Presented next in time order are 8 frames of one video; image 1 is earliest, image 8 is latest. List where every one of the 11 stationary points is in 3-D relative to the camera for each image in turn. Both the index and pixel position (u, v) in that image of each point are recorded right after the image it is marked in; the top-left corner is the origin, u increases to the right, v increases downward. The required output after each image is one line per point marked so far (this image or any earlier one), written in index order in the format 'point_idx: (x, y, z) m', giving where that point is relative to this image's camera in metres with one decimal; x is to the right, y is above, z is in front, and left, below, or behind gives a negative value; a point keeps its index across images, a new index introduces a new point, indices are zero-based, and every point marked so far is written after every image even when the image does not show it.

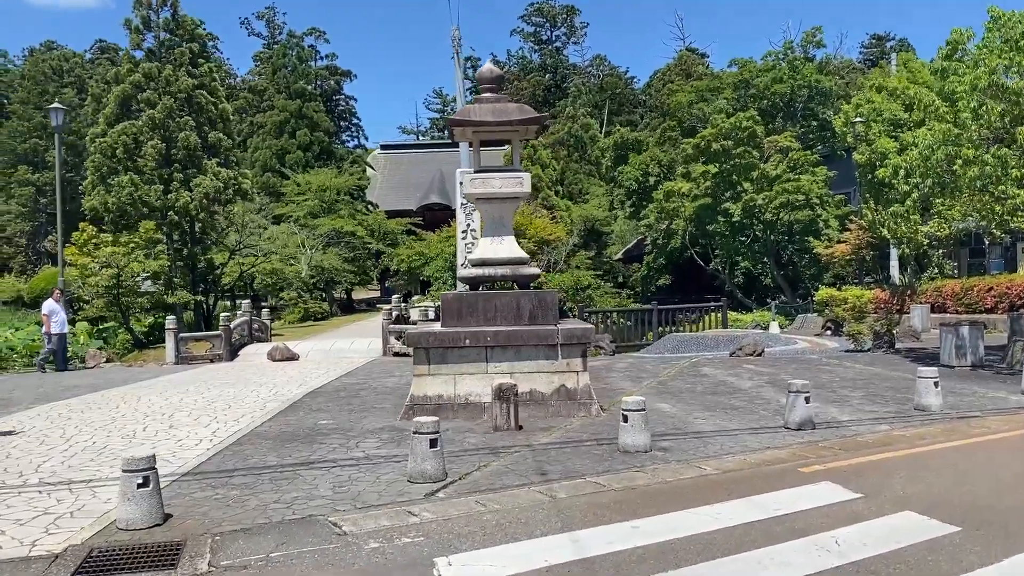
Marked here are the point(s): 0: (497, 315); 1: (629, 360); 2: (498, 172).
0: (-0.1, -0.3, +8.5) m
1: (+1.8, -1.1, +13.7) m
2: (-0.1, +1.2, +8.9) m
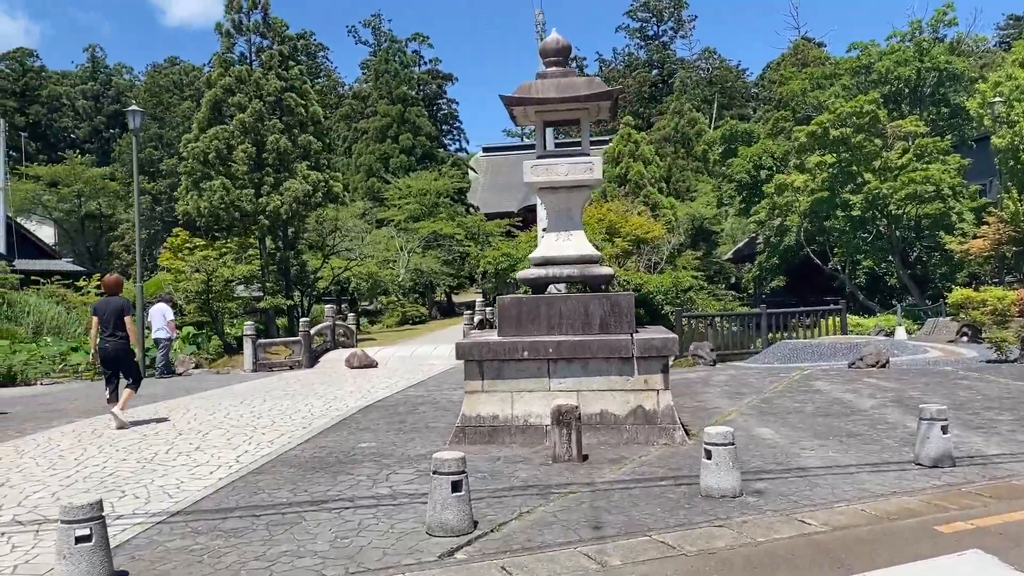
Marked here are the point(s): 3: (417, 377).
0: (+0.4, -0.3, +7.3) m
1: (+3.1, -1.2, +12.2) m
2: (+0.5, +1.2, +7.7) m
3: (-1.4, -1.3, +12.6) m
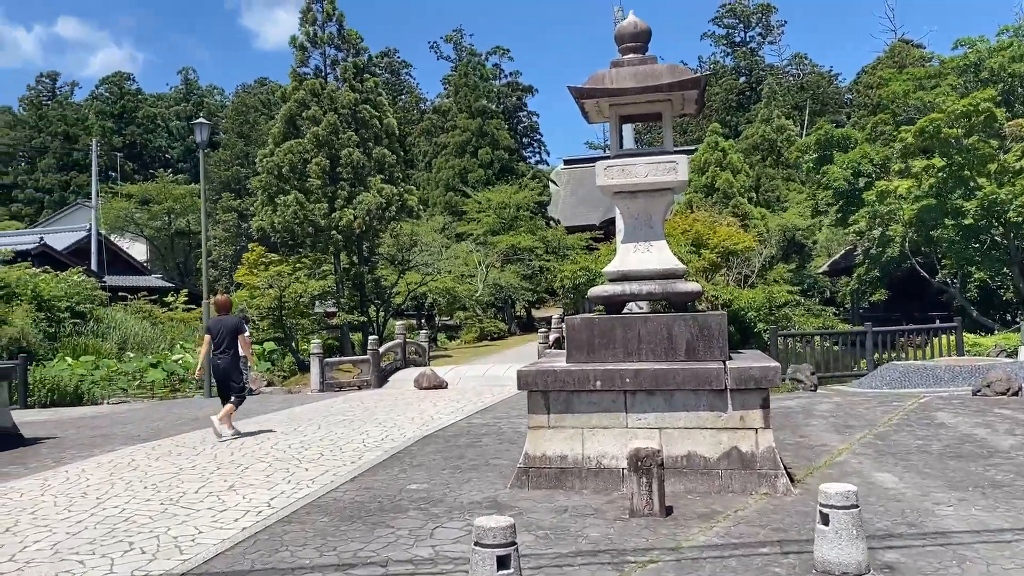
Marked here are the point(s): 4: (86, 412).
0: (+0.9, -0.4, +6.3) m
1: (+4.0, -1.4, +10.8) m
2: (+1.0, +1.0, +6.7) m
3: (-0.3, -1.5, +11.7) m
4: (-6.0, -1.8, +12.3) m
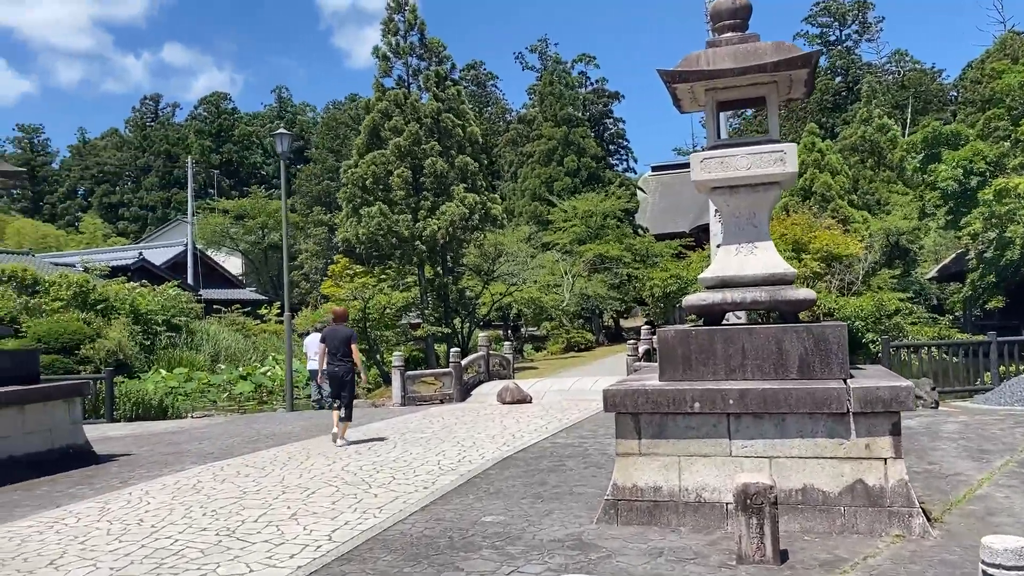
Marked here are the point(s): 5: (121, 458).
0: (+1.5, -0.5, +5.5) m
1: (+5.0, -1.5, +9.7) m
2: (+1.6, +1.0, +5.9) m
3: (+0.8, -1.7, +11.0) m
4: (-4.8, -1.9, +12.2) m
5: (-4.0, -1.8, +8.9) m
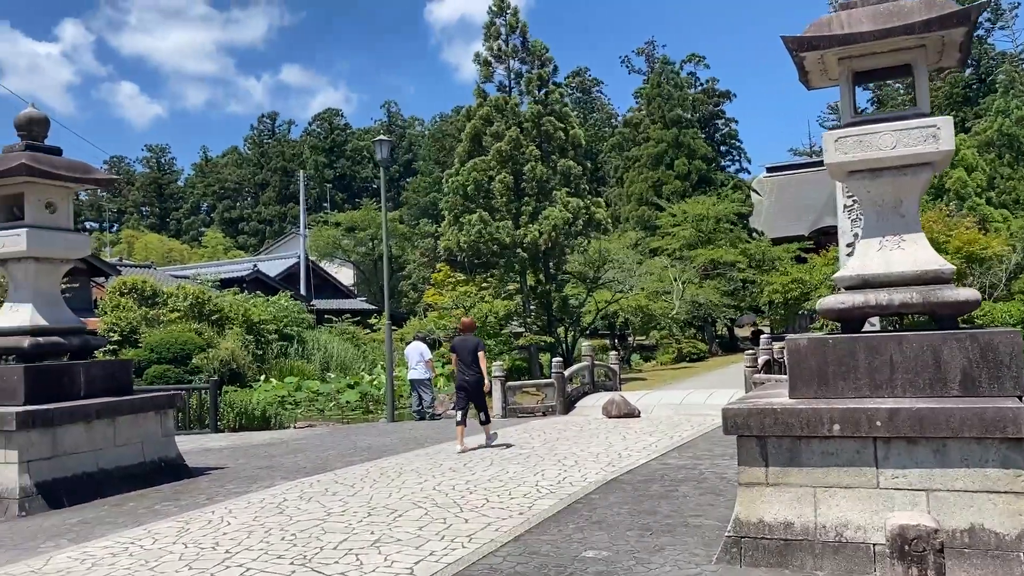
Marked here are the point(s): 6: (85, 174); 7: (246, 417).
0: (+2.0, -0.5, +4.6) m
1: (+6.1, -1.5, +8.4) m
2: (+2.2, +1.0, +5.1) m
3: (+2.0, -1.7, +10.2) m
4: (-3.4, -2.1, +12.0) m
5: (-3.0, -1.8, +8.6) m
6: (-4.0, +1.1, +8.1) m
7: (-4.3, -2.1, +14.1) m
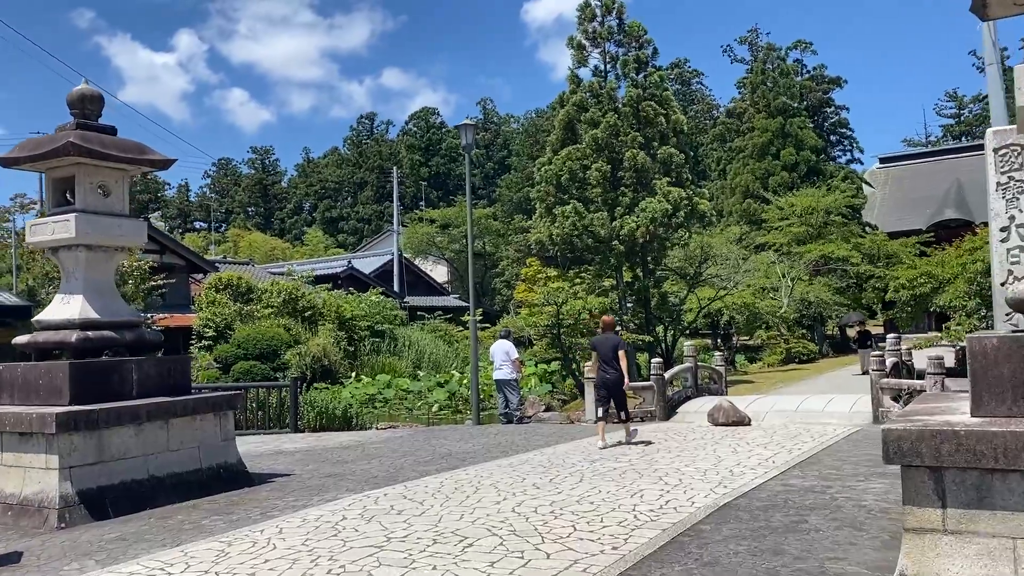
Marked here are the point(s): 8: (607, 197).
0: (+2.4, -0.4, +3.3) m
1: (+6.8, -1.4, +6.6) m
2: (+2.6, +1.0, +3.8) m
3: (+3.0, -1.6, +8.9) m
4: (-2.2, -2.0, +11.3) m
5: (-2.1, -1.8, +7.9) m
6: (-3.2, +1.1, +7.5) m
7: (-2.8, -2.0, +13.4) m
8: (+2.1, +2.1, +19.7) m
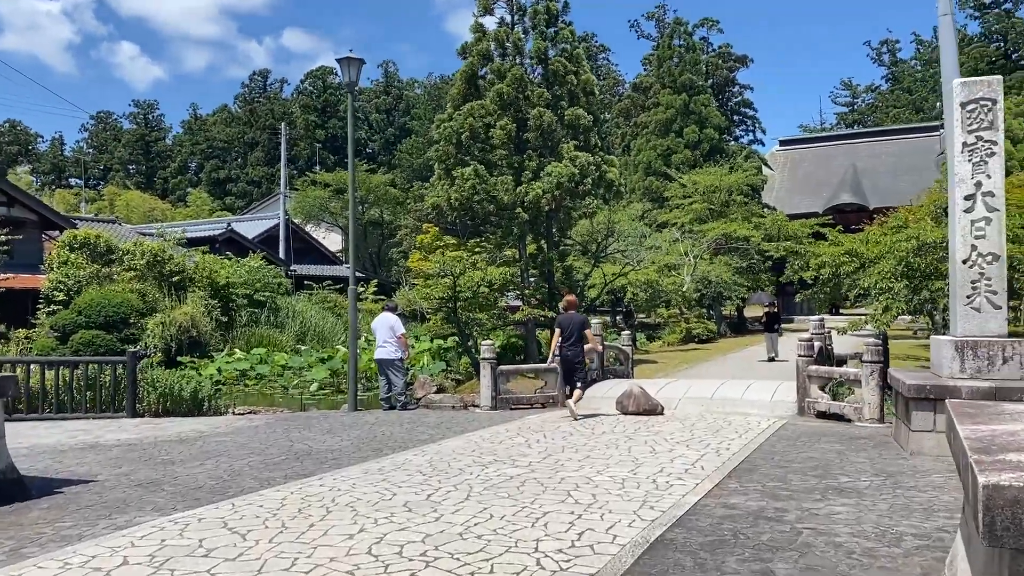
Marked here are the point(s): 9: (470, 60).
0: (+2.0, -0.3, +1.9) m
1: (+6.0, -1.3, +5.7) m
2: (+2.2, +1.1, +2.3) m
3: (+1.9, -1.4, +7.5) m
4: (-3.5, -1.5, +9.4) m
5: (-3.1, -1.4, +6.0) m
6: (-4.0, +1.5, +5.3) m
7: (-4.4, -1.5, +11.4) m
8: (-0.1, +2.7, +18.1) m
9: (-0.9, +4.9, +18.6) m
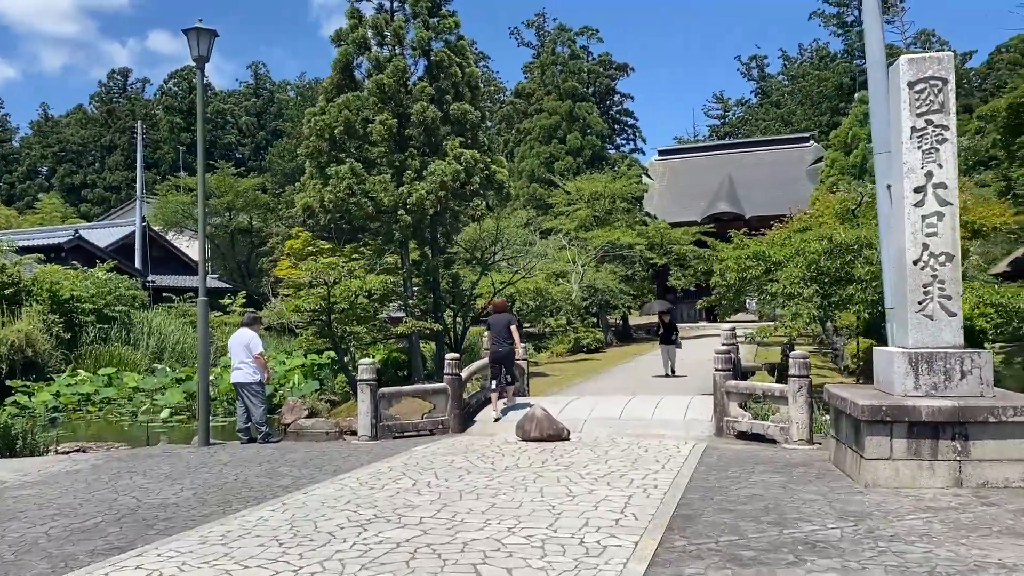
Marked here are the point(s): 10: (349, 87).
0: (+1.9, -0.3, +0.8) m
1: (+5.4, -1.3, +5.1) m
2: (+2.1, +1.1, +1.3) m
3: (+1.1, -1.4, +6.3) m
4: (-4.5, -1.6, +7.4) m
5: (-3.6, -1.5, +4.1) m
6: (-4.5, +1.4, +3.4) m
7: (-5.7, -1.6, +9.3) m
8: (-2.3, +2.5, +16.6) m
9: (-3.3, +4.7, +17.0) m
10: (-3.2, +4.0, +17.3) m
